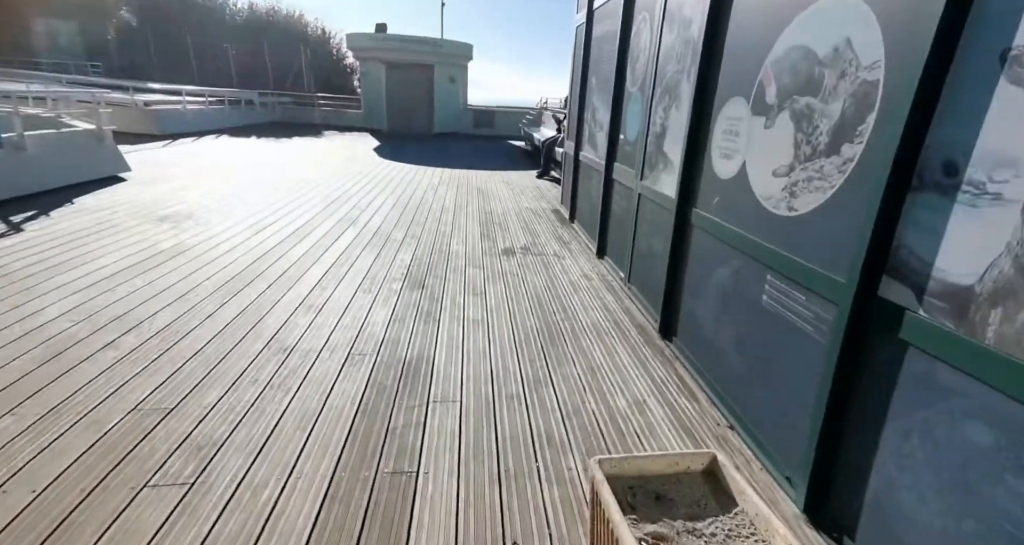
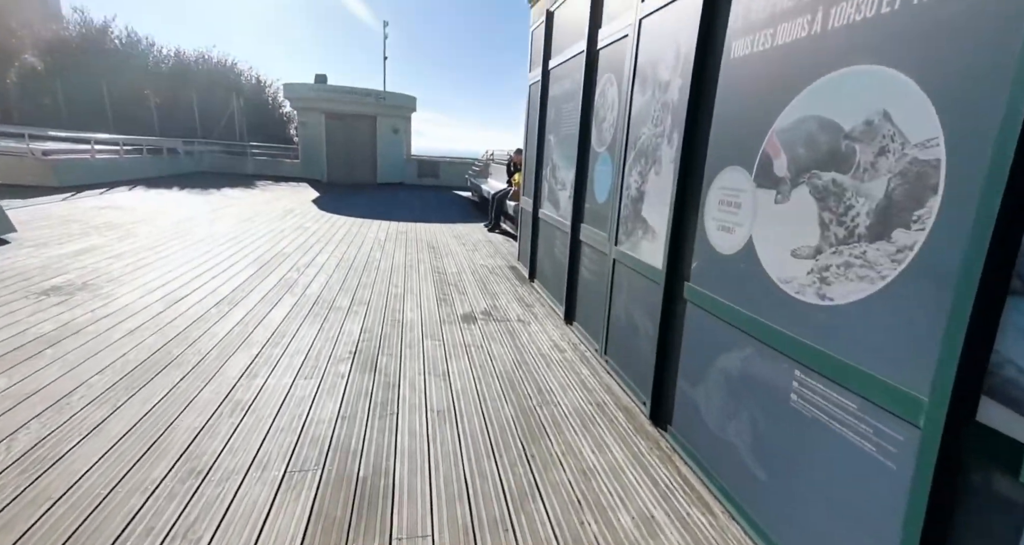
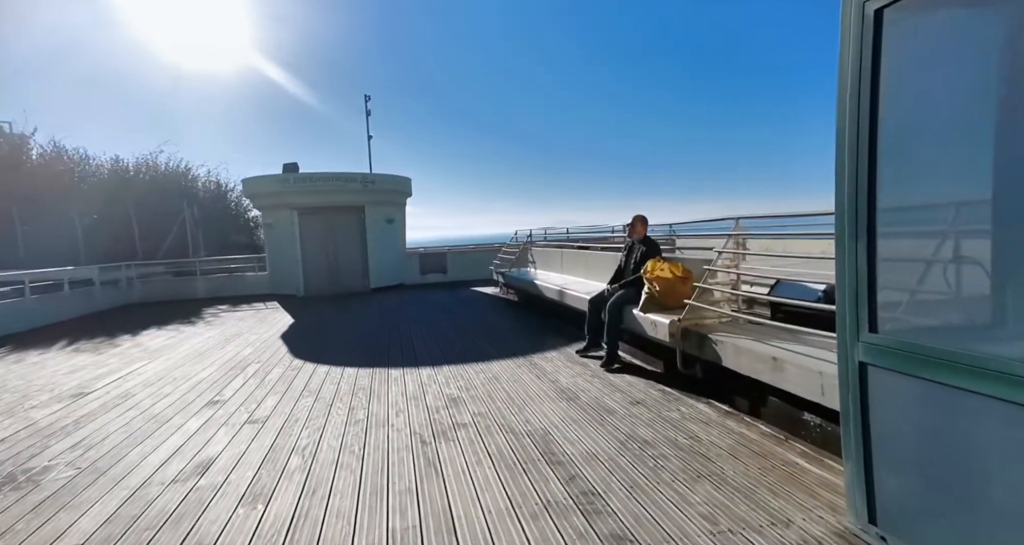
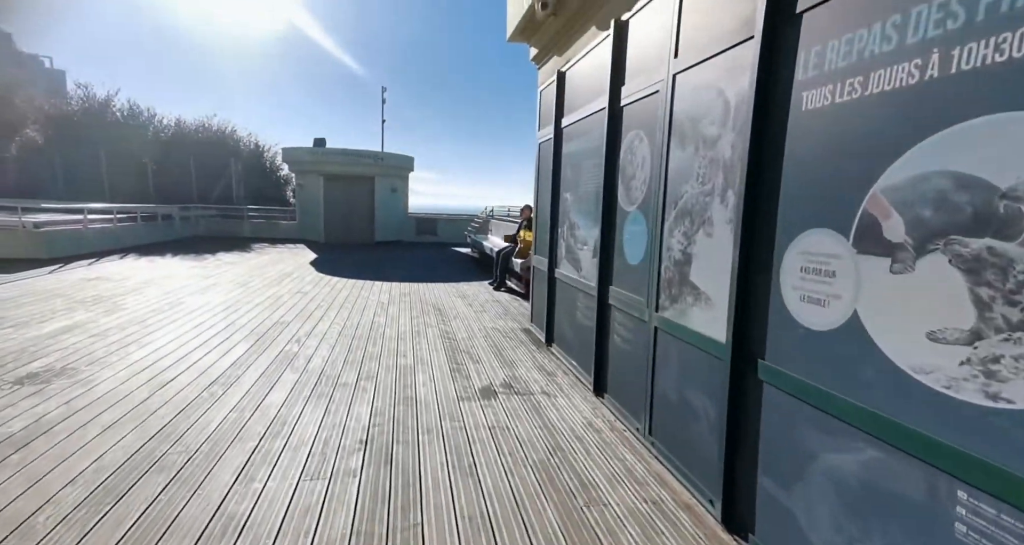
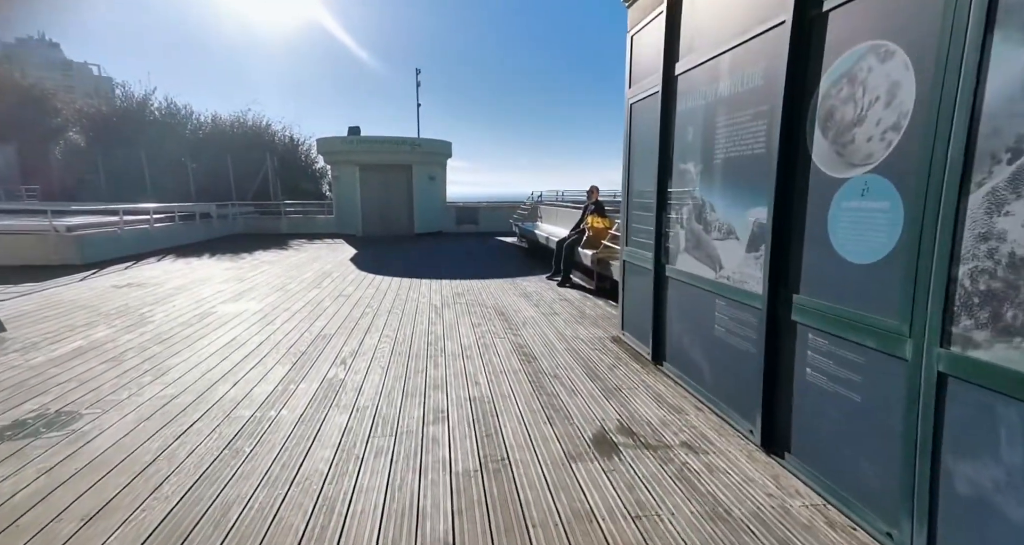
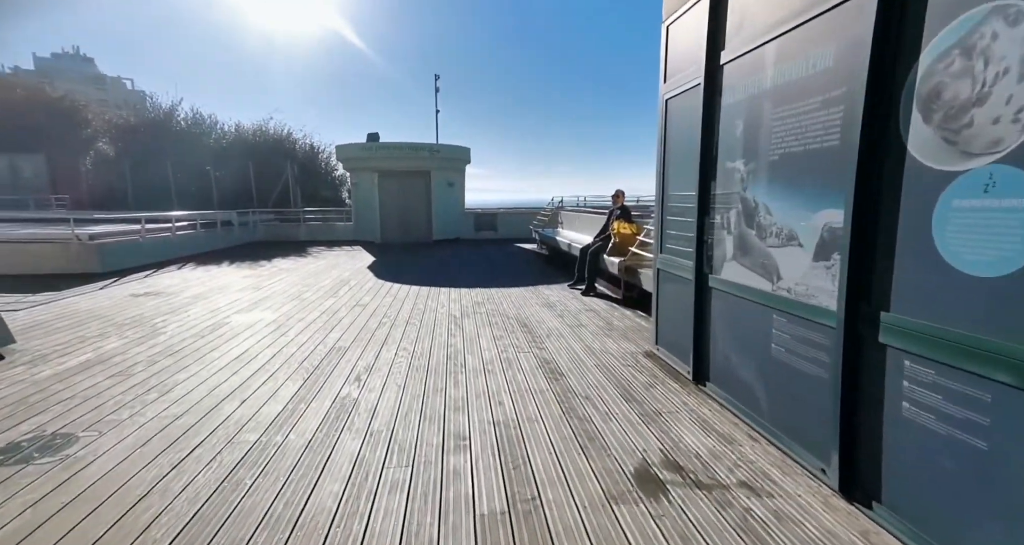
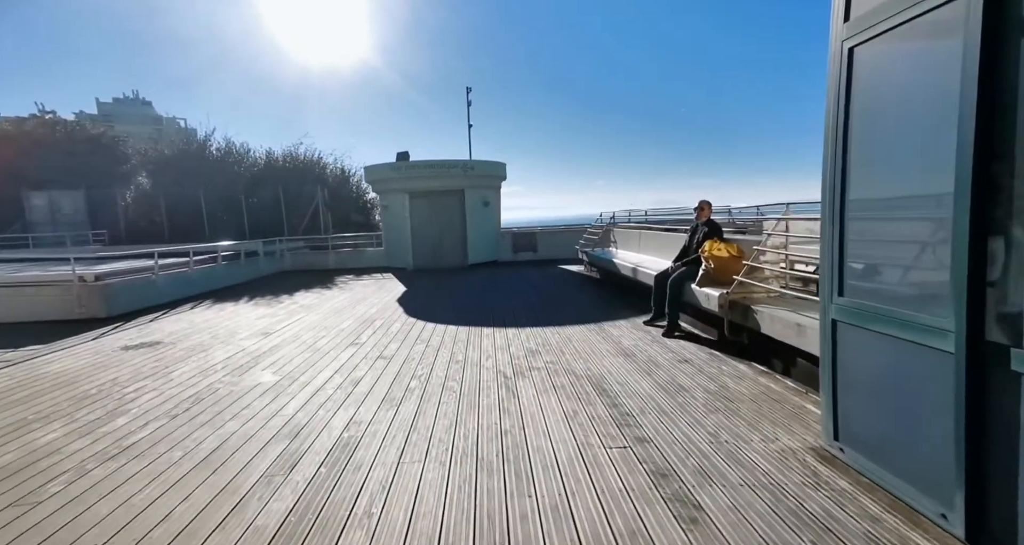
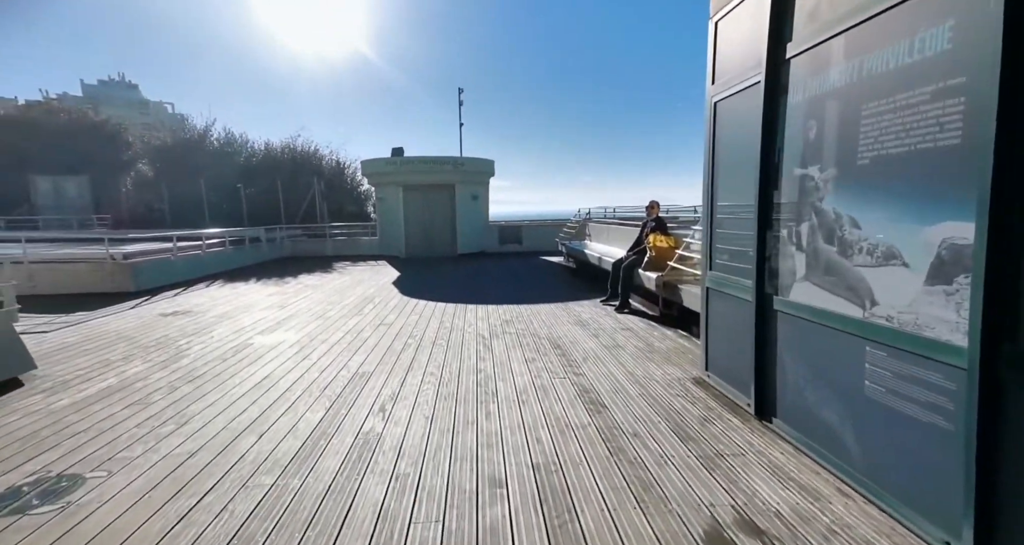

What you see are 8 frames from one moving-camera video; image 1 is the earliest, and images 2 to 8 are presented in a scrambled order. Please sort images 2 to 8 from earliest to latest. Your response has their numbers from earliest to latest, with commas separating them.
2, 4, 5, 6, 8, 7, 3
